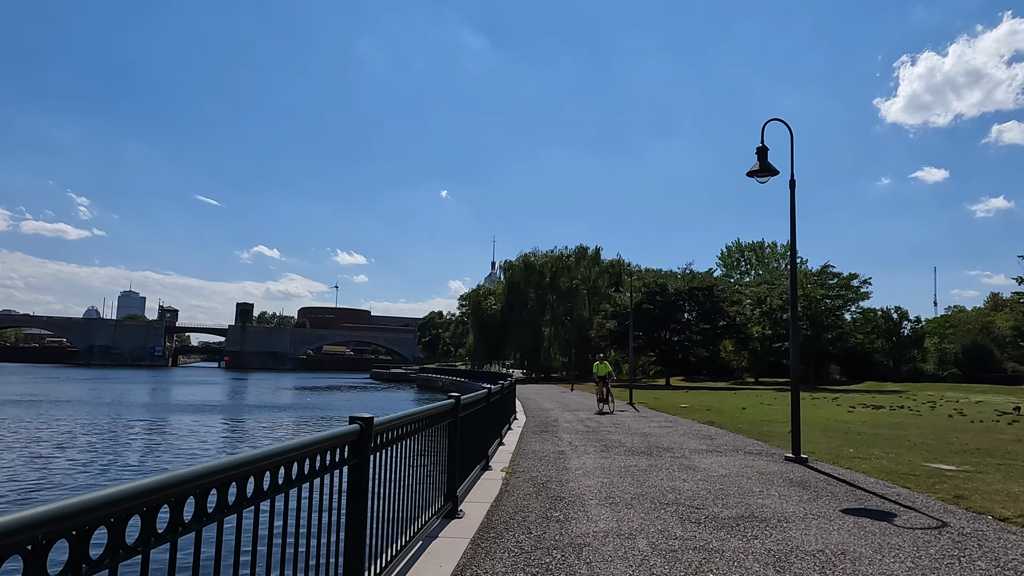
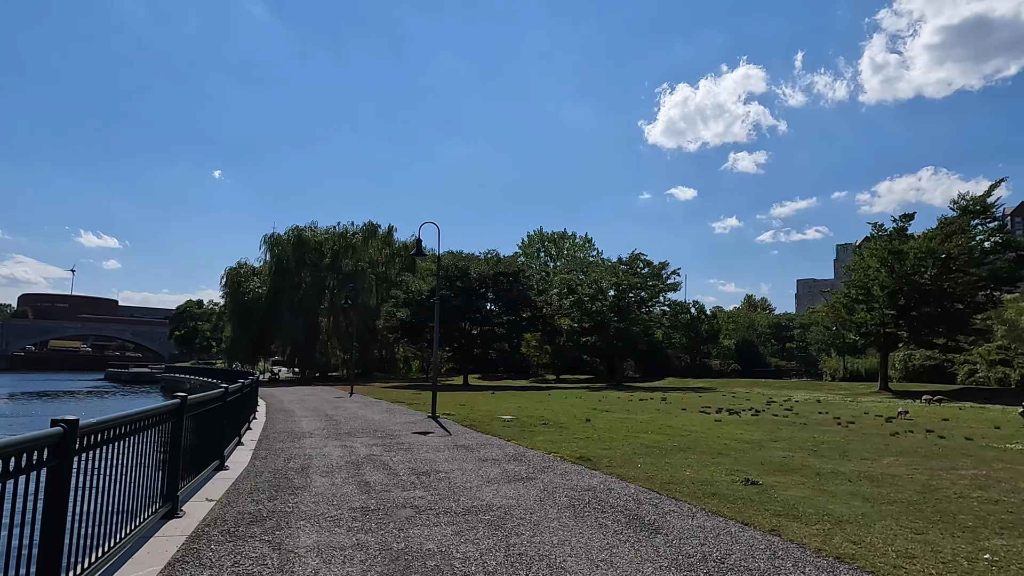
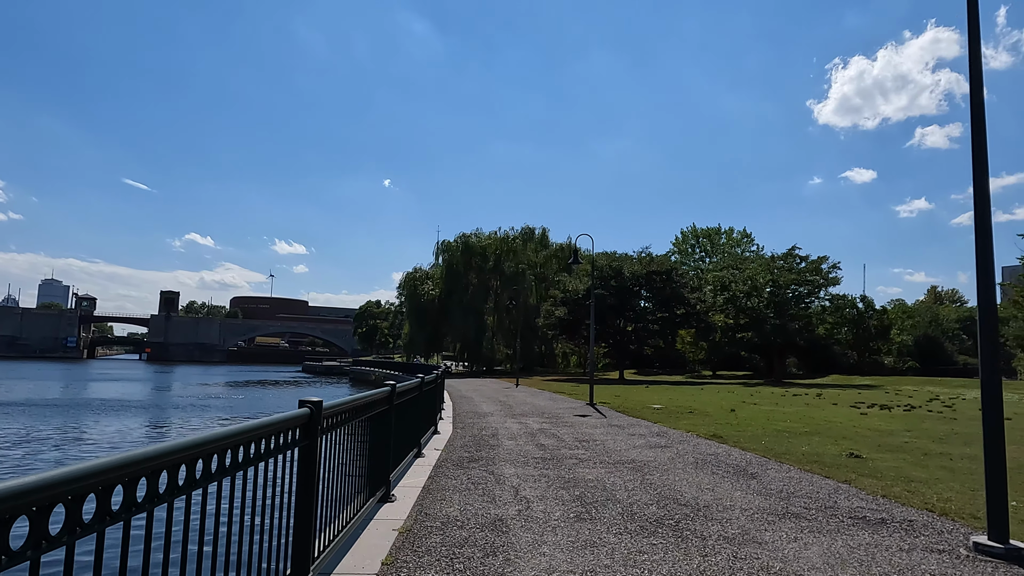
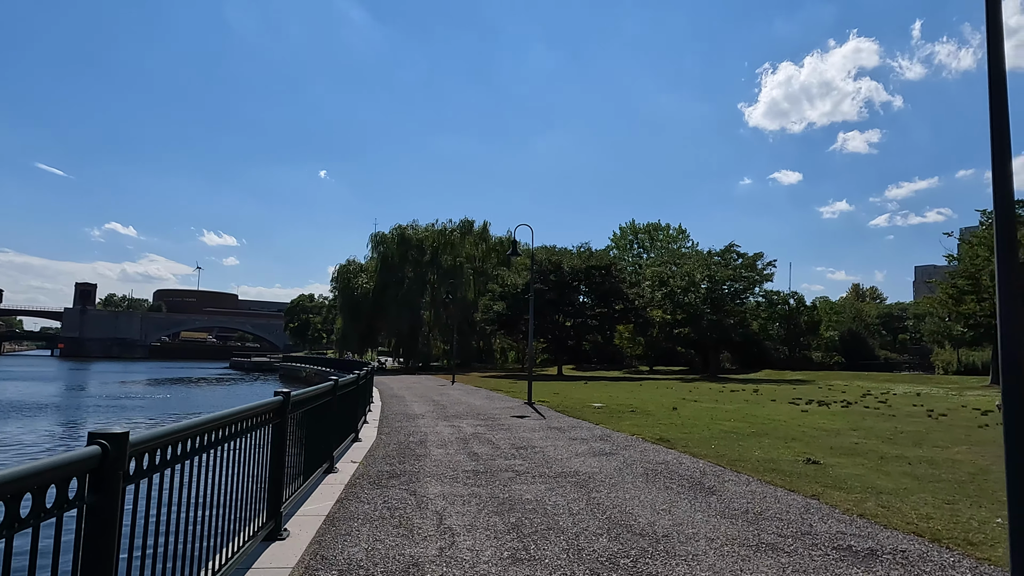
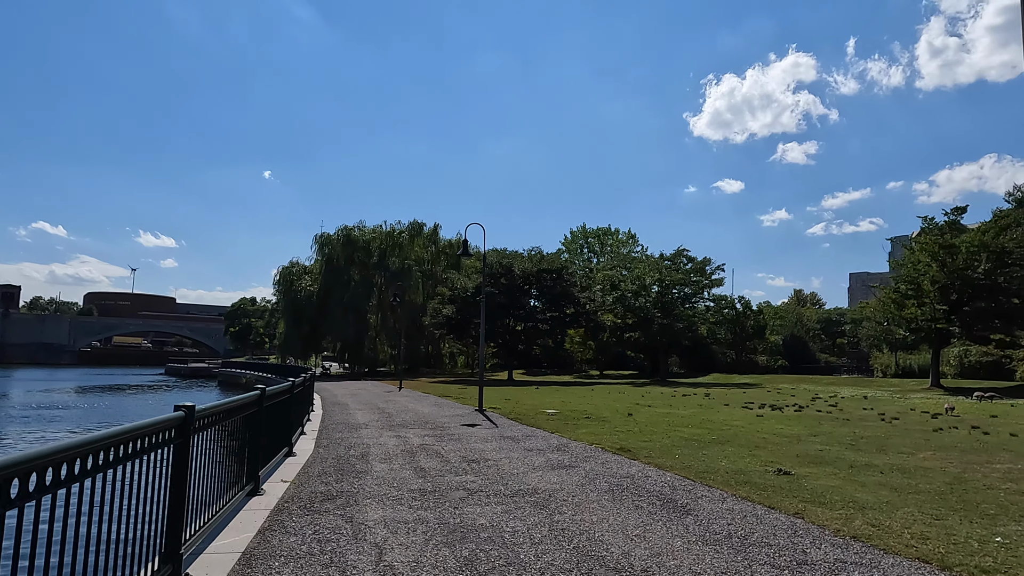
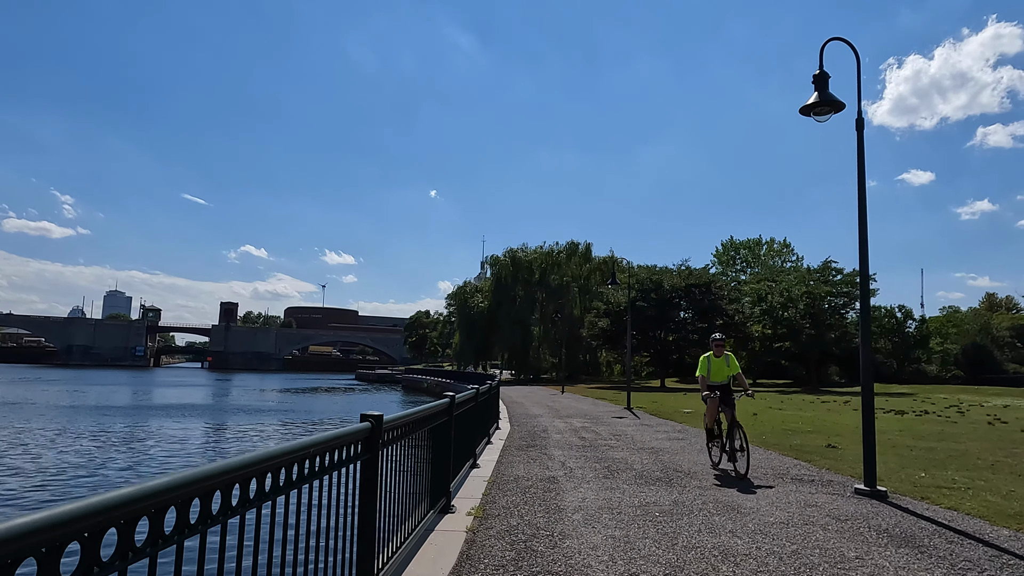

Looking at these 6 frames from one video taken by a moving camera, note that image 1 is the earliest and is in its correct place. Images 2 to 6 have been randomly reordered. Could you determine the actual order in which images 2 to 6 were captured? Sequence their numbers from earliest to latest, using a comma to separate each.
6, 3, 4, 5, 2
